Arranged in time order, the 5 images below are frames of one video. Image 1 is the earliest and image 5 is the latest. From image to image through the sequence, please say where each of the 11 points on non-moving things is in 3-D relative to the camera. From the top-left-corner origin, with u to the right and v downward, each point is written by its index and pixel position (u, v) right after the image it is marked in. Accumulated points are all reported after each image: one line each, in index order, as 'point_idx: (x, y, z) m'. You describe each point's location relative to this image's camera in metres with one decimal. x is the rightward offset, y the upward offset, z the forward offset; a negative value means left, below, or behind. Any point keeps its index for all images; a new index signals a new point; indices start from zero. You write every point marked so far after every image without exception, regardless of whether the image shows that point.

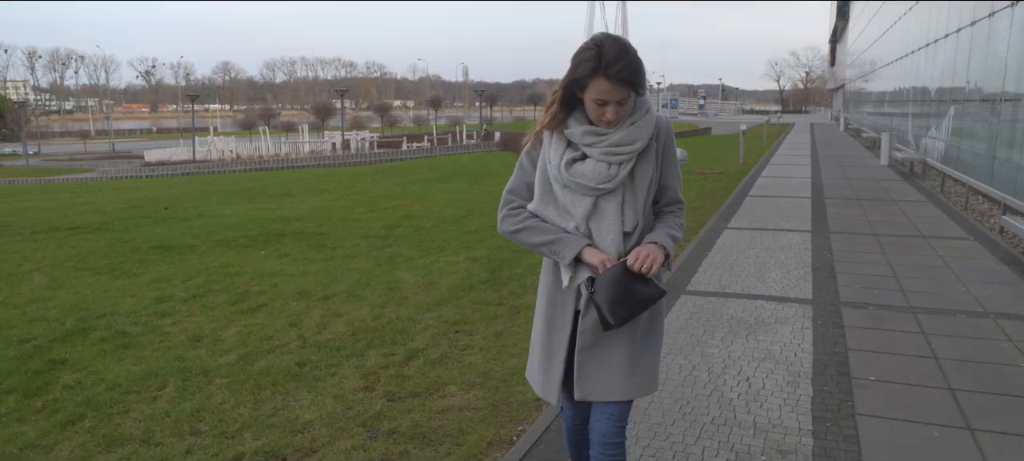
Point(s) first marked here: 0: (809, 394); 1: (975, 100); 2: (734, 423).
0: (+1.4, -0.8, +3.9) m
1: (+7.0, +2.0, +12.3) m
2: (+1.0, -0.8, +3.6) m
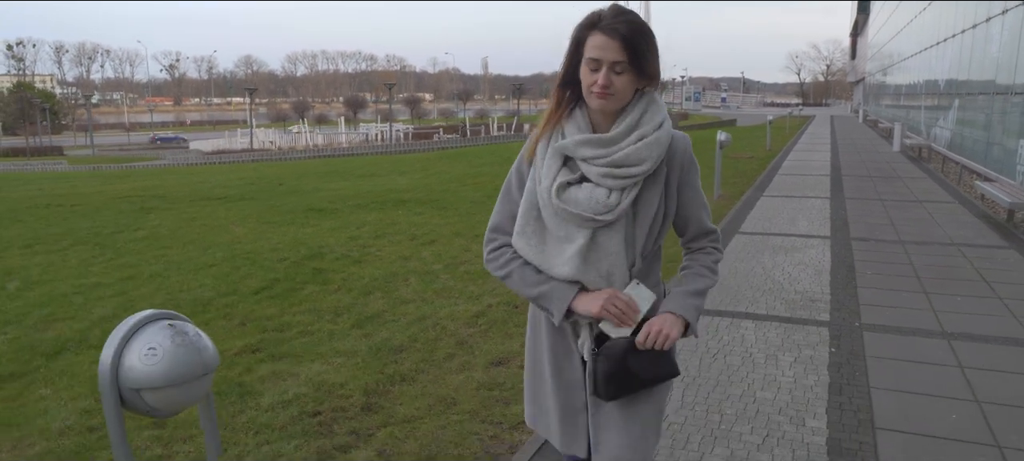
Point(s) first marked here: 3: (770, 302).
0: (+2.4, -0.4, +6.2) m
1: (+8.1, +2.4, +14.3) m
2: (+1.9, -0.4, +5.8) m
3: (+1.7, -0.5, +5.5) m
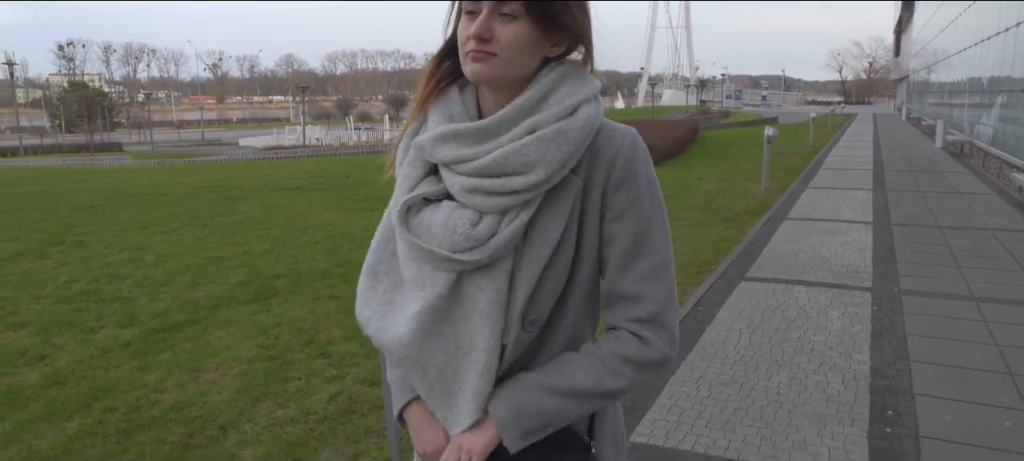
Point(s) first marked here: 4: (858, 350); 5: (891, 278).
0: (+3.0, -0.2, +6.9) m
1: (+9.1, +2.5, +14.8) m
2: (+2.5, -0.3, +6.6) m
3: (+2.3, -0.3, +6.3) m
4: (+1.9, -0.6, +4.4) m
5: (+2.8, -0.4, +6.1) m
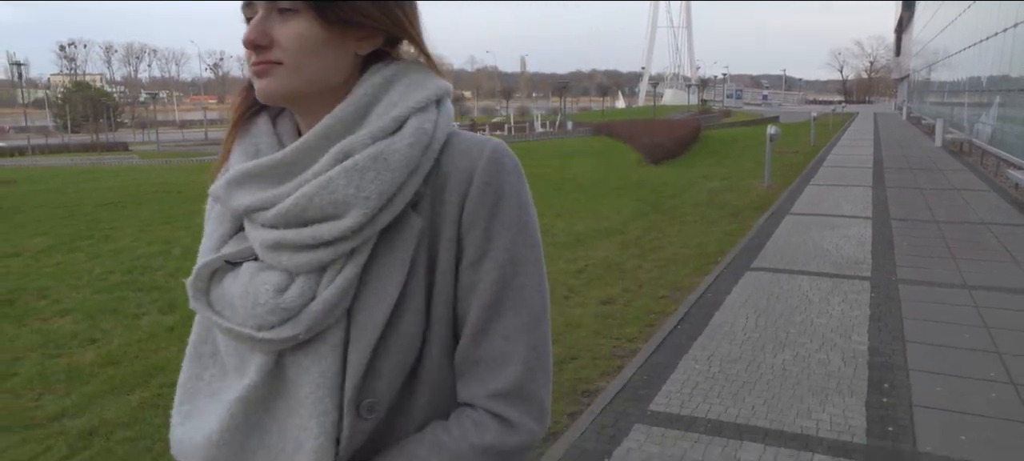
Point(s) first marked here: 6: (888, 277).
0: (+3.2, -0.1, +7.2) m
1: (+9.3, +2.6, +15.2) m
2: (+2.7, -0.2, +6.9) m
3: (+2.5, -0.3, +6.6) m
4: (+2.0, -0.6, +4.7) m
5: (+3.0, -0.3, +6.4) m
6: (+2.8, -0.3, +6.1) m
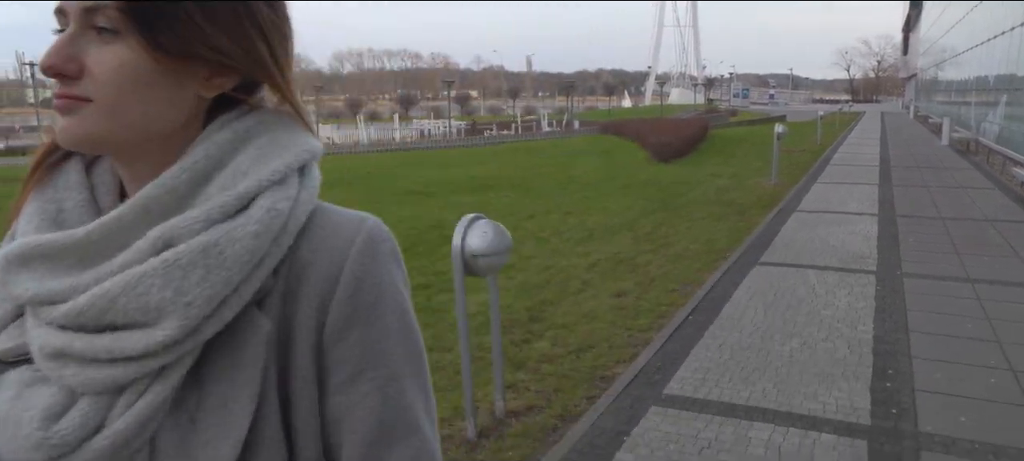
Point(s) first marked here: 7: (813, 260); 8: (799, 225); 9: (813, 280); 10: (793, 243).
0: (+3.3, -0.1, +7.4) m
1: (+9.4, +2.6, +15.3) m
2: (+2.8, -0.2, +7.1) m
3: (+2.6, -0.2, +6.8) m
4: (+2.1, -0.5, +4.9) m
5: (+3.1, -0.3, +6.6) m
6: (+2.9, -0.3, +6.3) m
7: (+2.5, -0.2, +6.7) m
8: (+3.0, +0.1, +8.5) m
9: (+2.2, -0.4, +6.0) m
10: (+2.6, -0.1, +7.5) m
